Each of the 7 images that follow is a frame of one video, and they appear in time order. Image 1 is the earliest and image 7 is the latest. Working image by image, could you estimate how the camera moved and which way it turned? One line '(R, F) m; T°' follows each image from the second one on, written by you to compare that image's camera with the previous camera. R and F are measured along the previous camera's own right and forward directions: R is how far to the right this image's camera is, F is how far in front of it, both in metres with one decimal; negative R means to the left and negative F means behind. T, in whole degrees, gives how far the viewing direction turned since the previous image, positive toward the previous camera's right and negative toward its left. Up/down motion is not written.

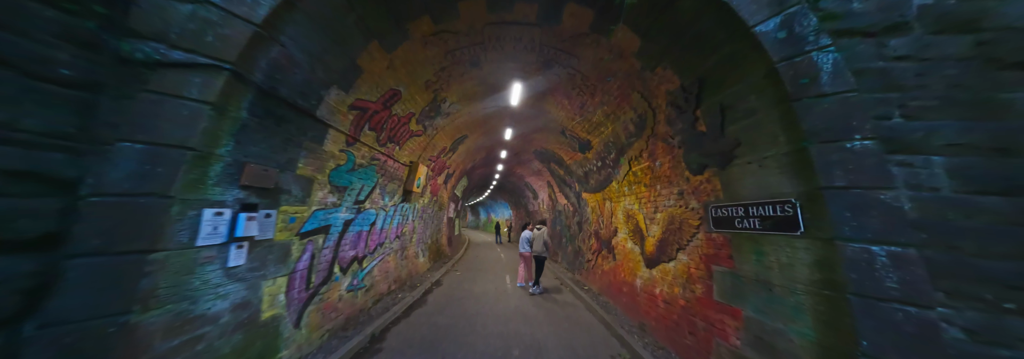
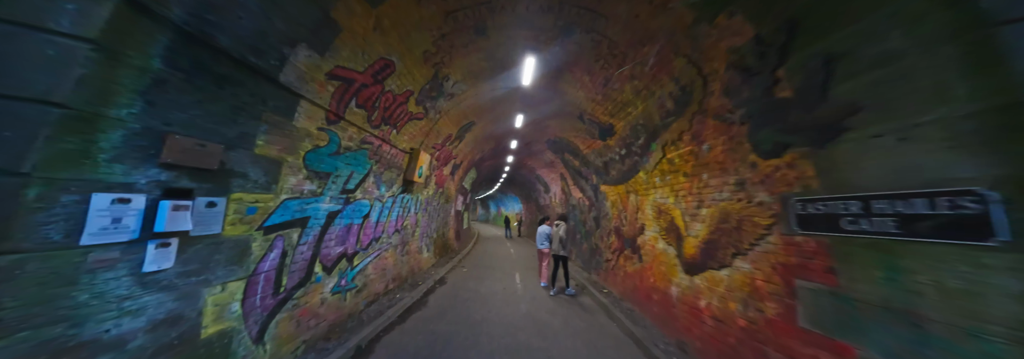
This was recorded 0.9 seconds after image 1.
(0.0, +0.6) m; -3°
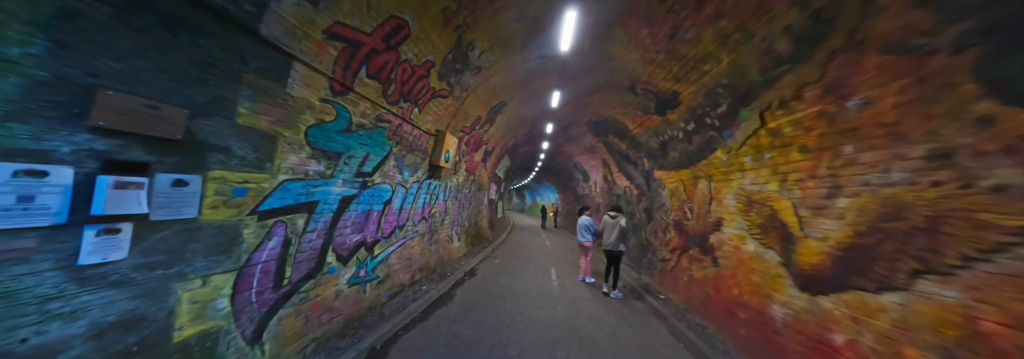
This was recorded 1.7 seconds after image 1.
(0.0, +0.7) m; -9°
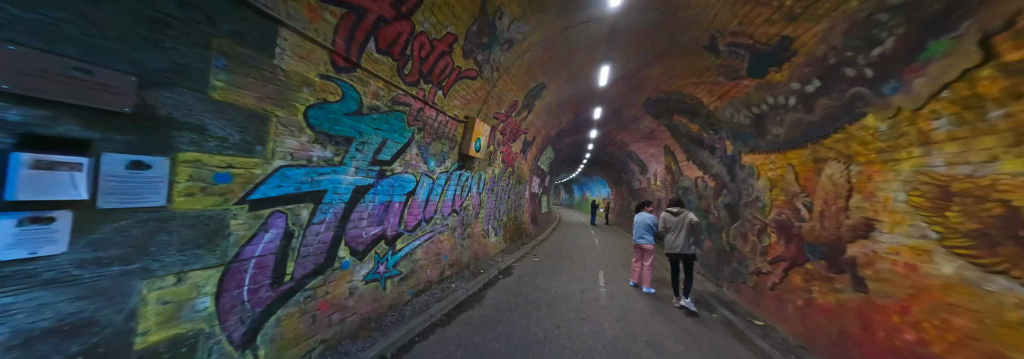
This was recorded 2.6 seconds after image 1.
(+0.1, +0.6) m; -11°
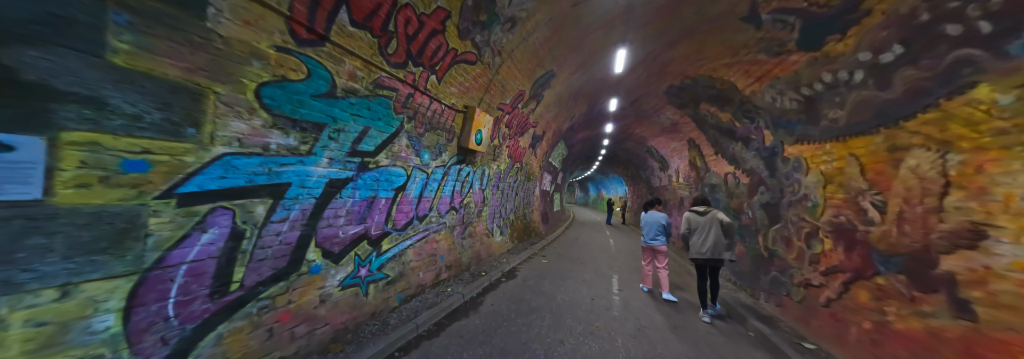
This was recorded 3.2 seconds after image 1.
(+0.2, +0.4) m; -3°
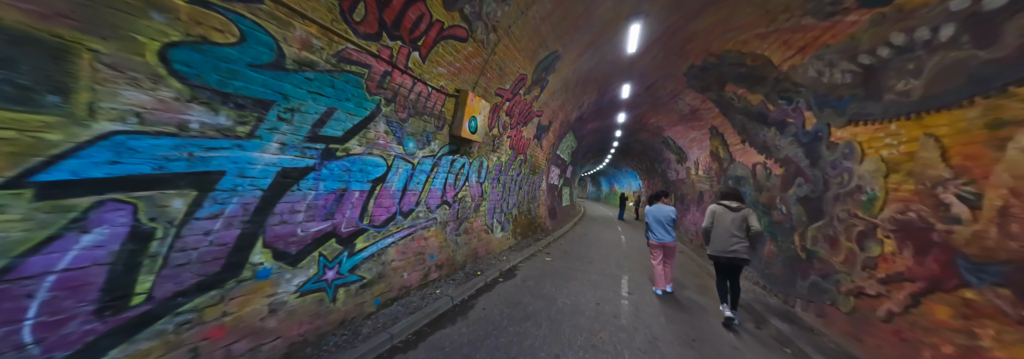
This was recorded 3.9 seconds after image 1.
(+0.2, +0.4) m; -2°
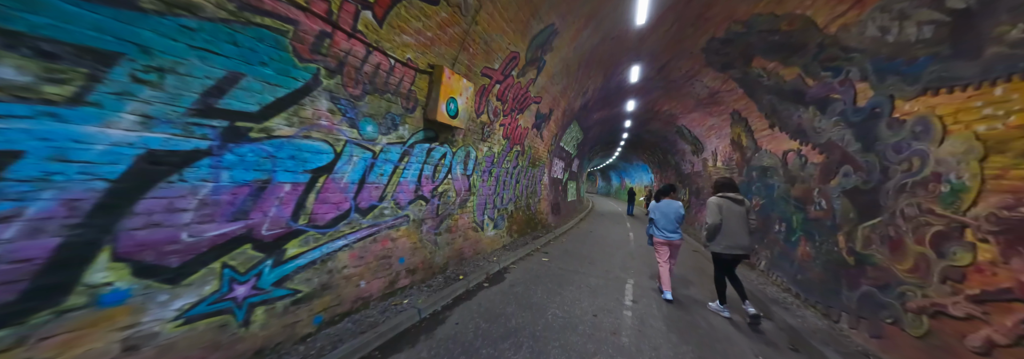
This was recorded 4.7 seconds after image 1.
(+0.3, +0.6) m; -1°
